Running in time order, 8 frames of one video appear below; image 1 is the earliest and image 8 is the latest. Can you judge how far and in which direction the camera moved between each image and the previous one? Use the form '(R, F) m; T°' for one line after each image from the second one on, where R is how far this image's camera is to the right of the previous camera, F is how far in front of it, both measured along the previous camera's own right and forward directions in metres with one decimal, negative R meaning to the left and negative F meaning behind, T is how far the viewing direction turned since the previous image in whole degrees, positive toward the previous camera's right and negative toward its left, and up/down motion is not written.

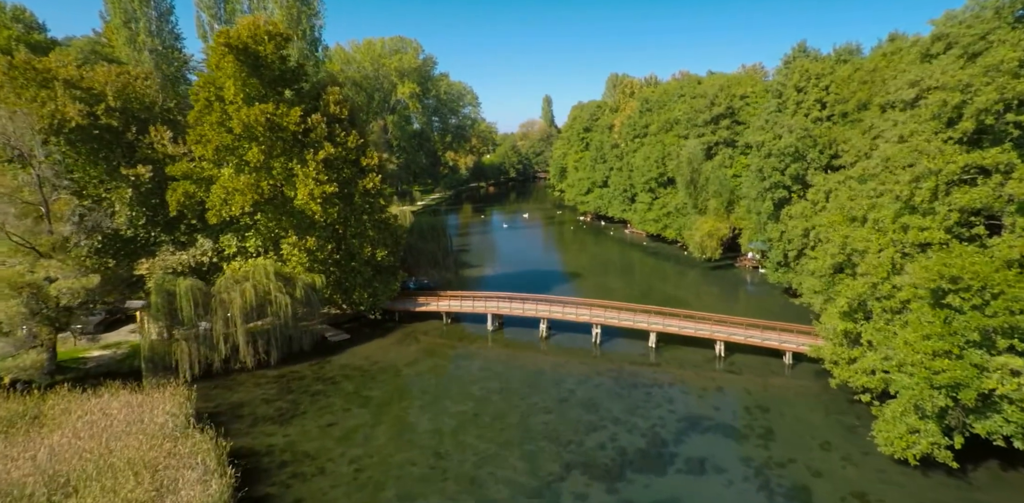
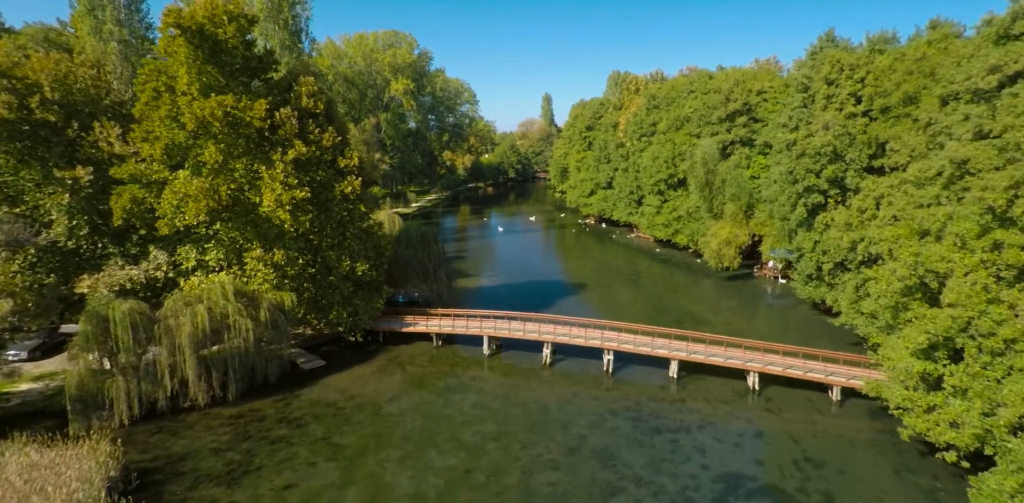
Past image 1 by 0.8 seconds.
(0.0, +4.1) m; 0°
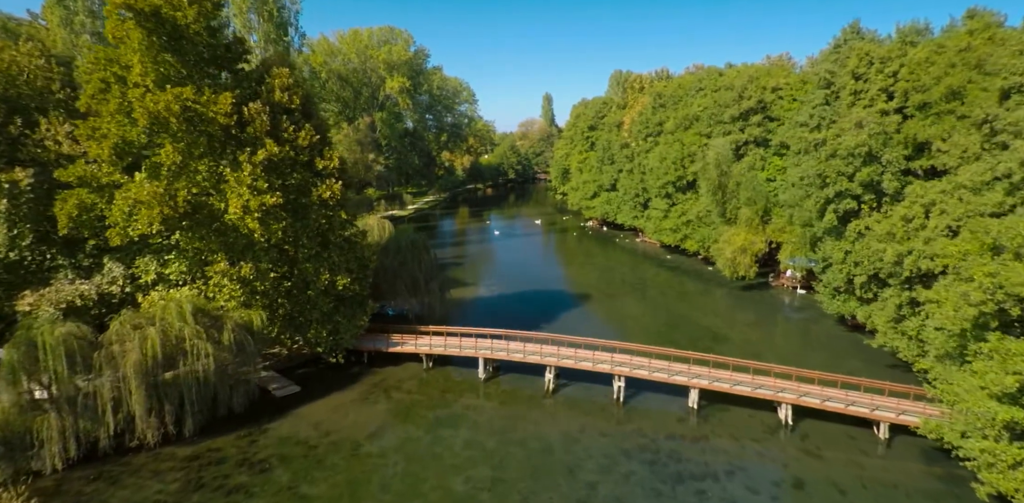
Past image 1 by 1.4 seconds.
(+0.1, +3.1) m; 0°
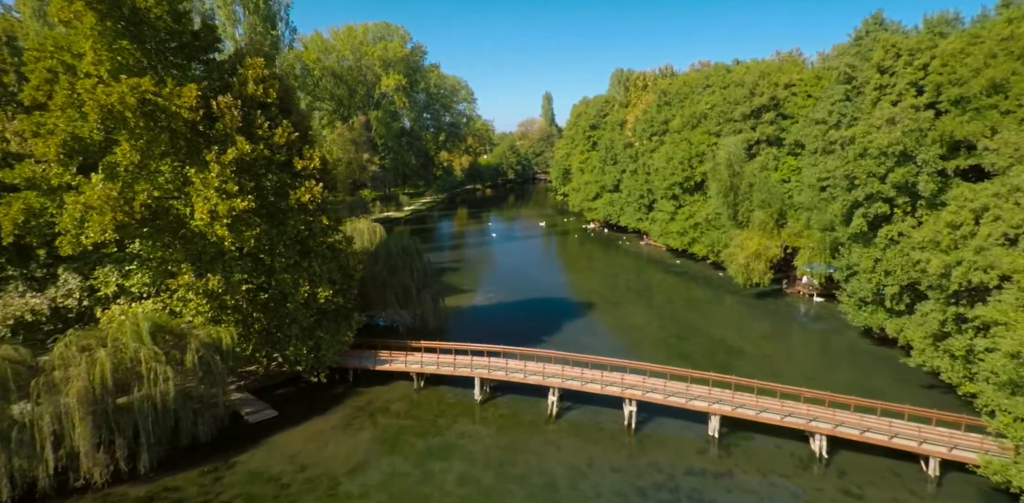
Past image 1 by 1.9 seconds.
(0.0, +2.4) m; 0°
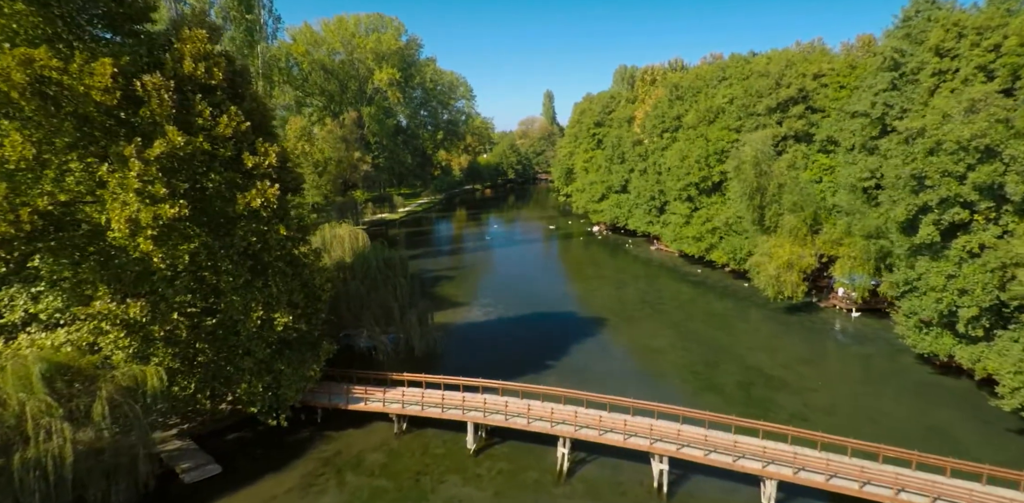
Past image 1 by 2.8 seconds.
(0.0, +4.4) m; 0°
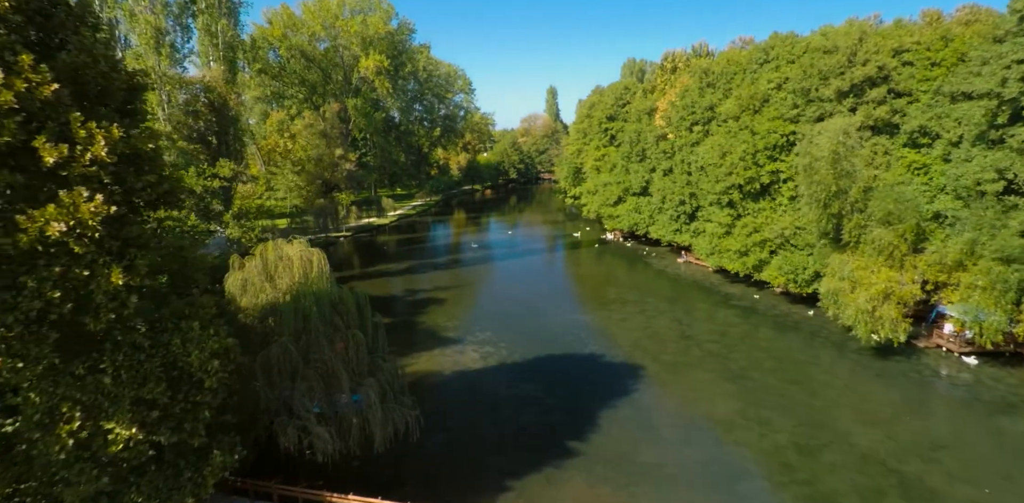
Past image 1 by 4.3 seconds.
(-0.2, +8.3) m; 0°
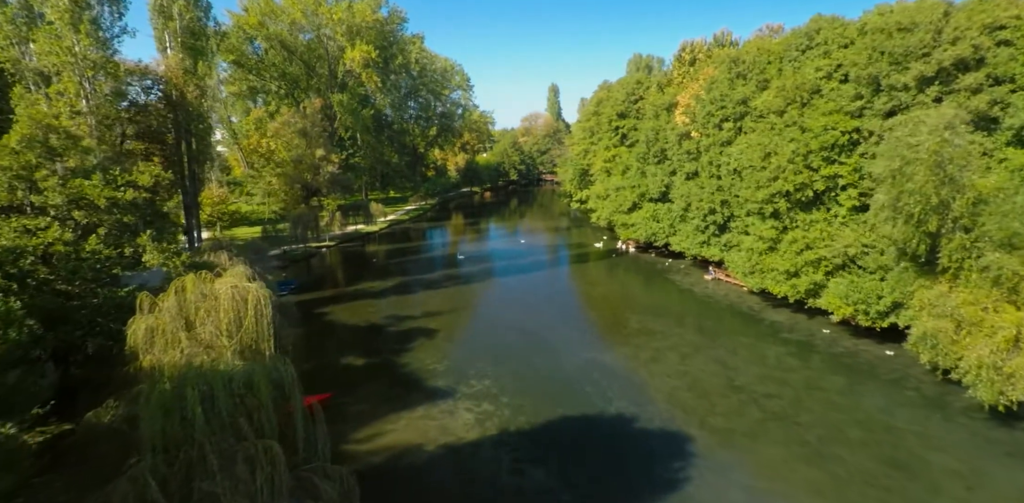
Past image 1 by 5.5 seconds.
(-0.2, +6.4) m; 0°
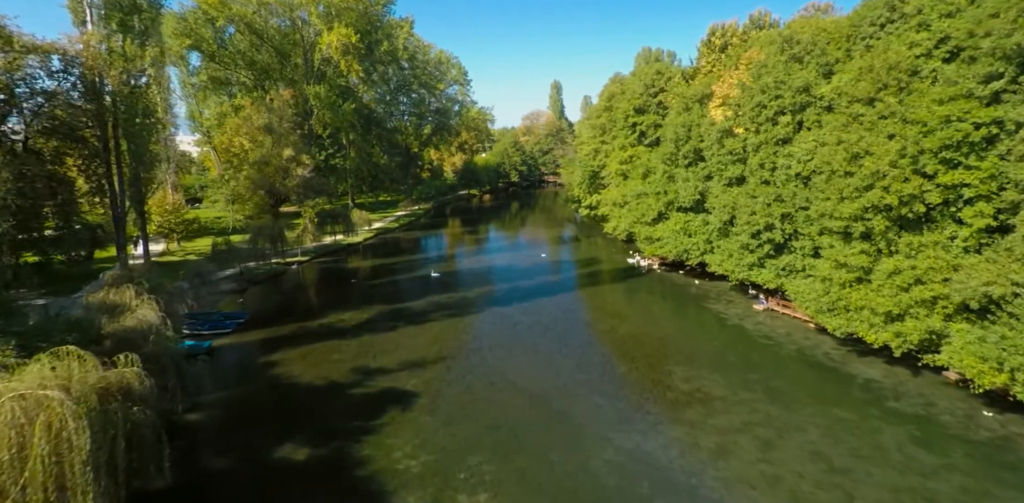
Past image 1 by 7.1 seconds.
(-0.2, +8.3) m; 0°
